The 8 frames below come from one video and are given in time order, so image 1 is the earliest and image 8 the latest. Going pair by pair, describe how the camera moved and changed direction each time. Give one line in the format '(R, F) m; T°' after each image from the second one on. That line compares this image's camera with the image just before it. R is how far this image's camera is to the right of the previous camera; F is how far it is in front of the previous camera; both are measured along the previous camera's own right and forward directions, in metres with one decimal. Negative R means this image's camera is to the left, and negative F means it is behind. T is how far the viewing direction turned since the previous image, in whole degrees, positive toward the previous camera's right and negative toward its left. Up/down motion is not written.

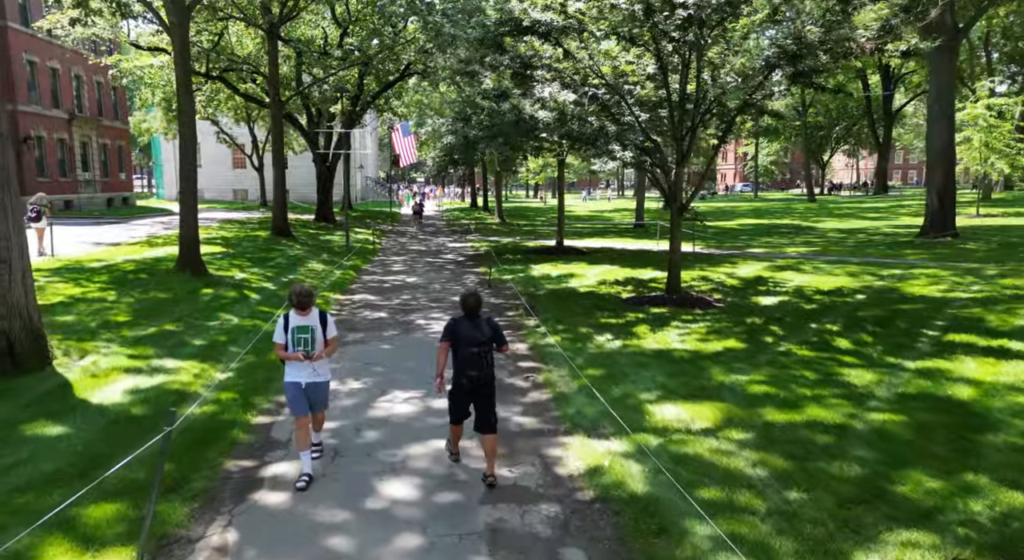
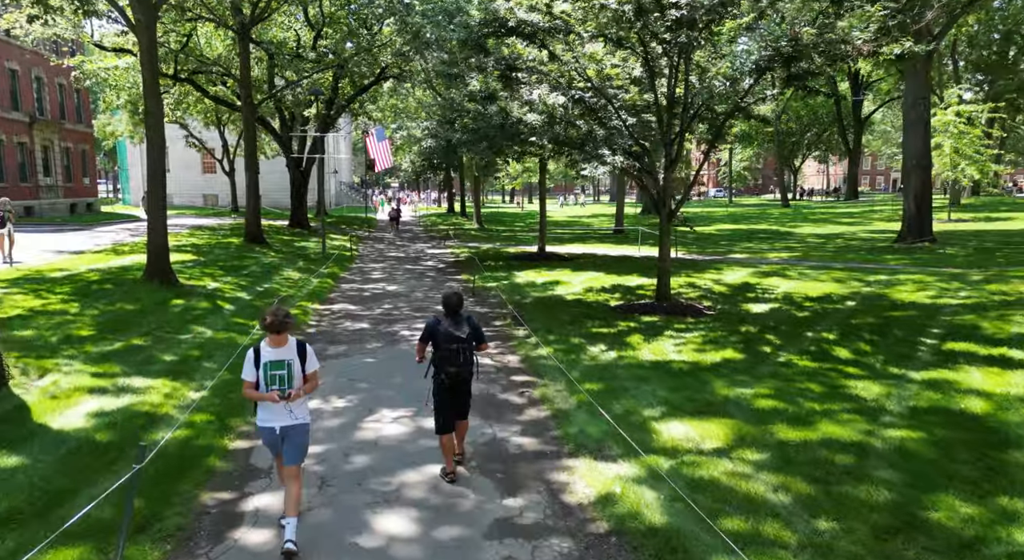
(-0.2, +0.4) m; +2°
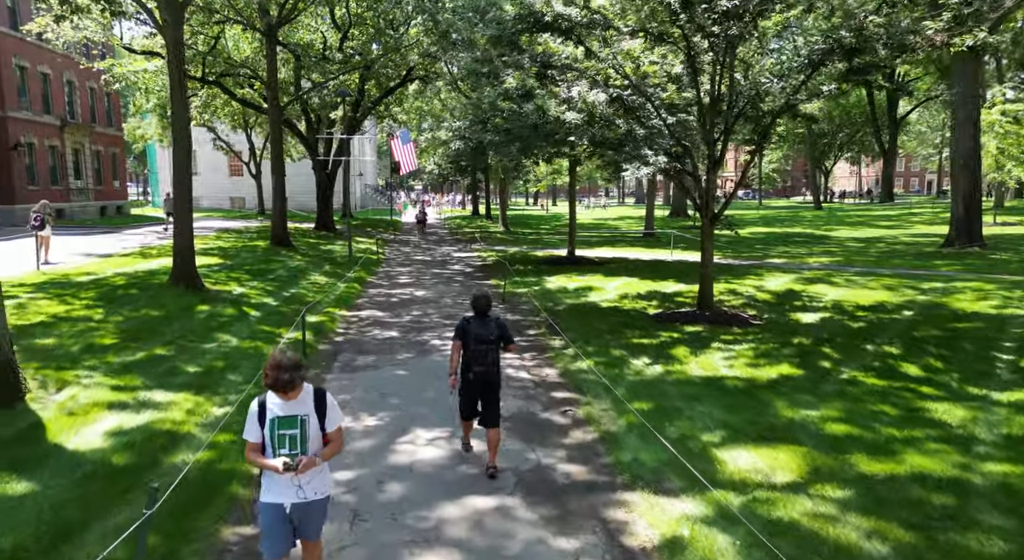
(-0.2, +0.6) m; -2°
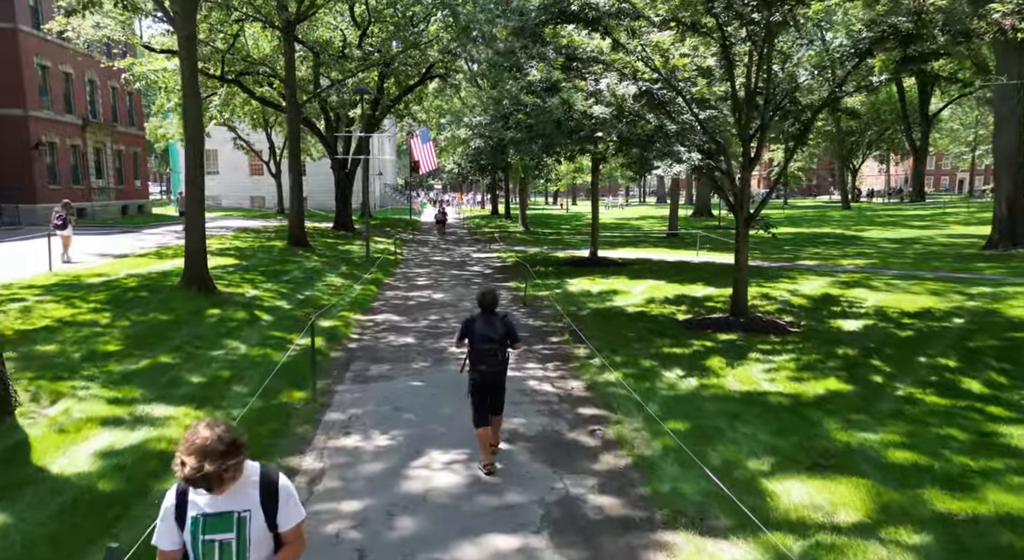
(0.0, +0.6) m; -1°
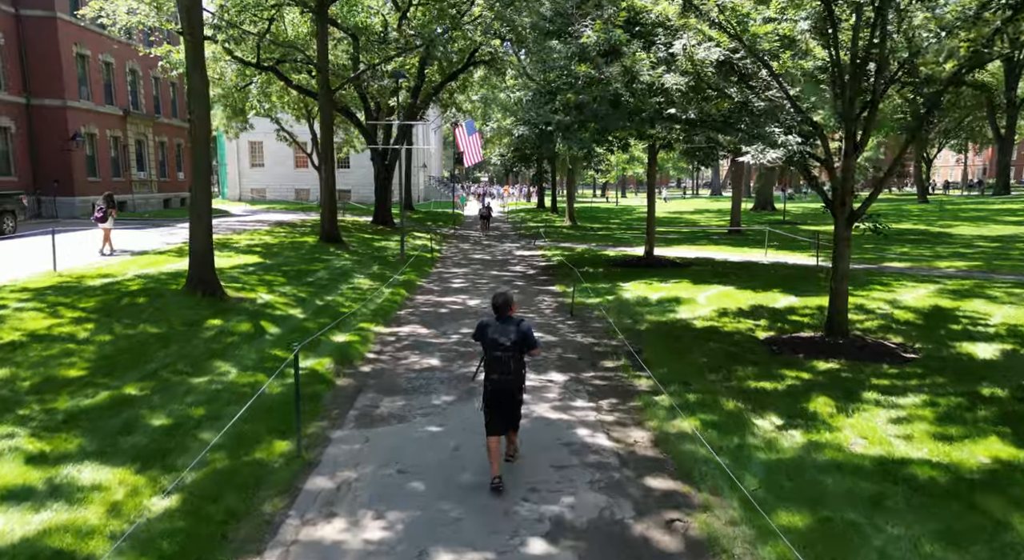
(0.0, +2.1) m; -4°
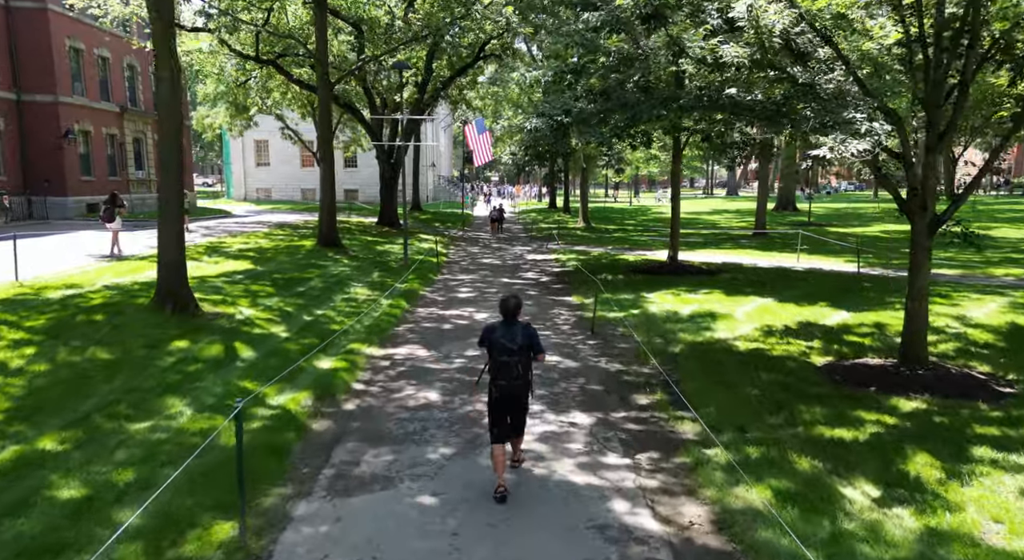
(0.0, +1.6) m; -1°
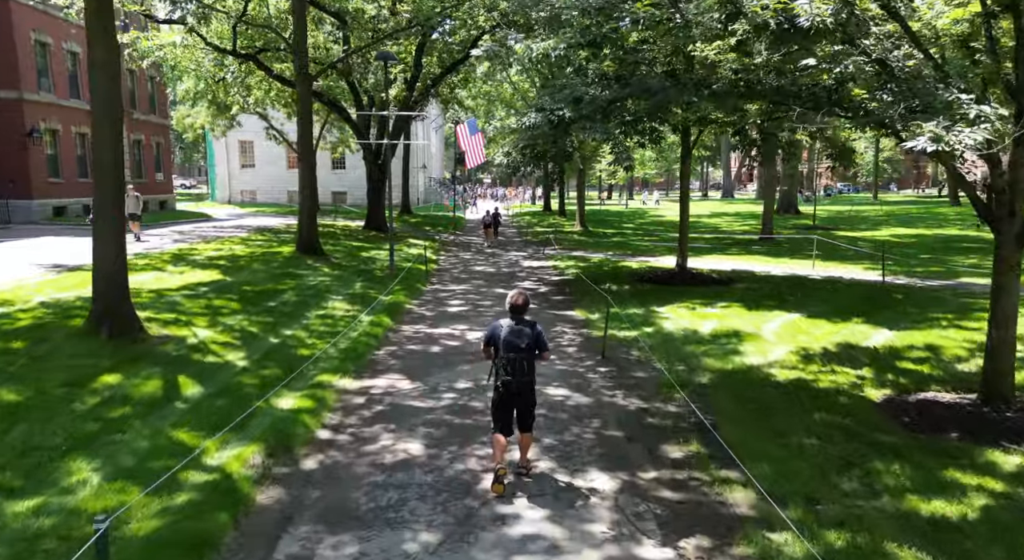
(-0.1, +1.6) m; +1°
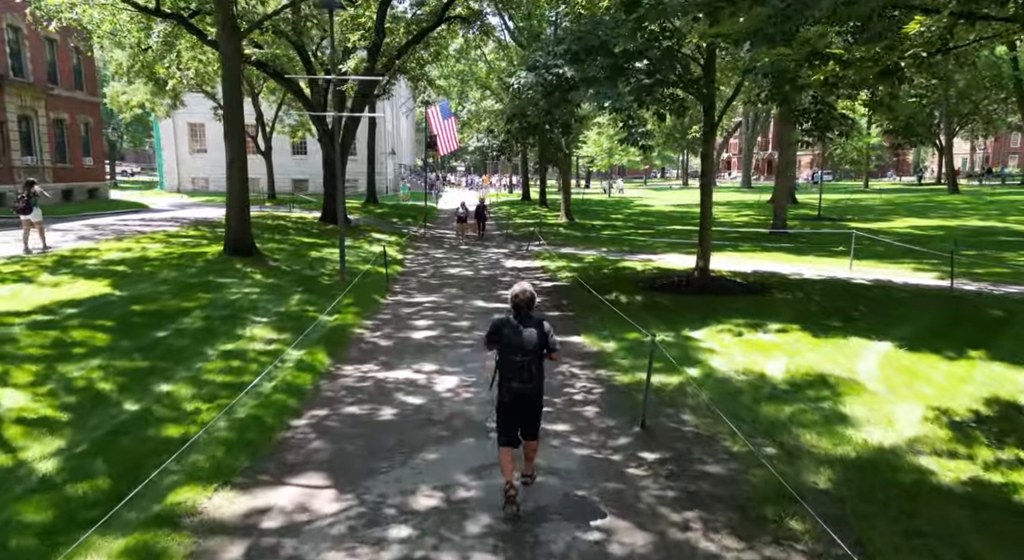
(-0.2, +3.7) m; +2°
